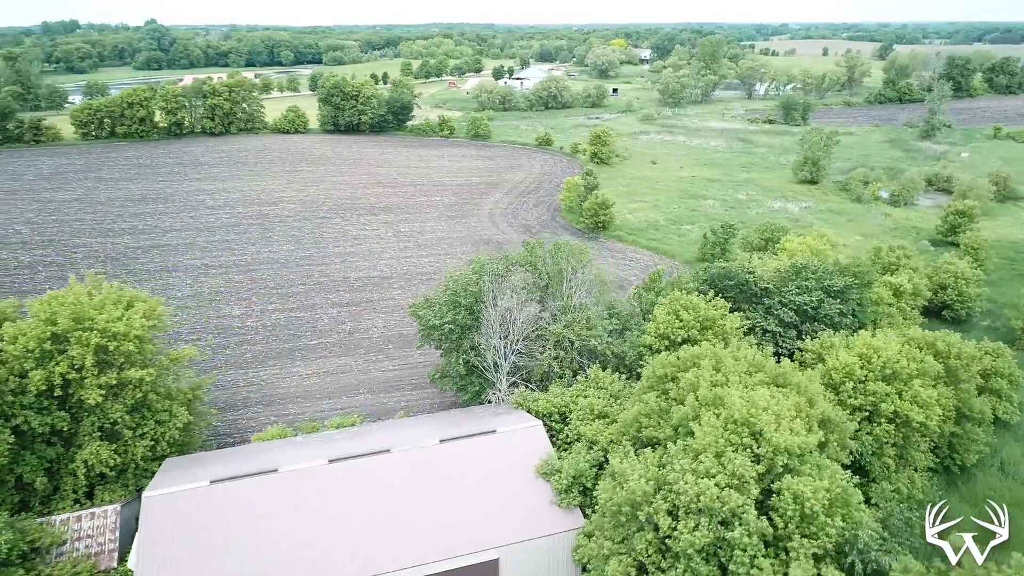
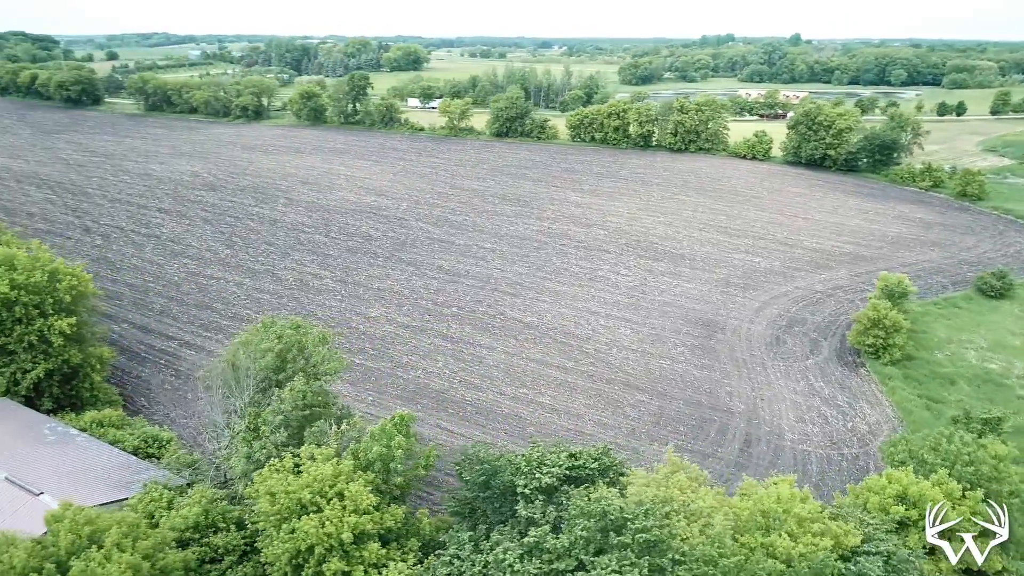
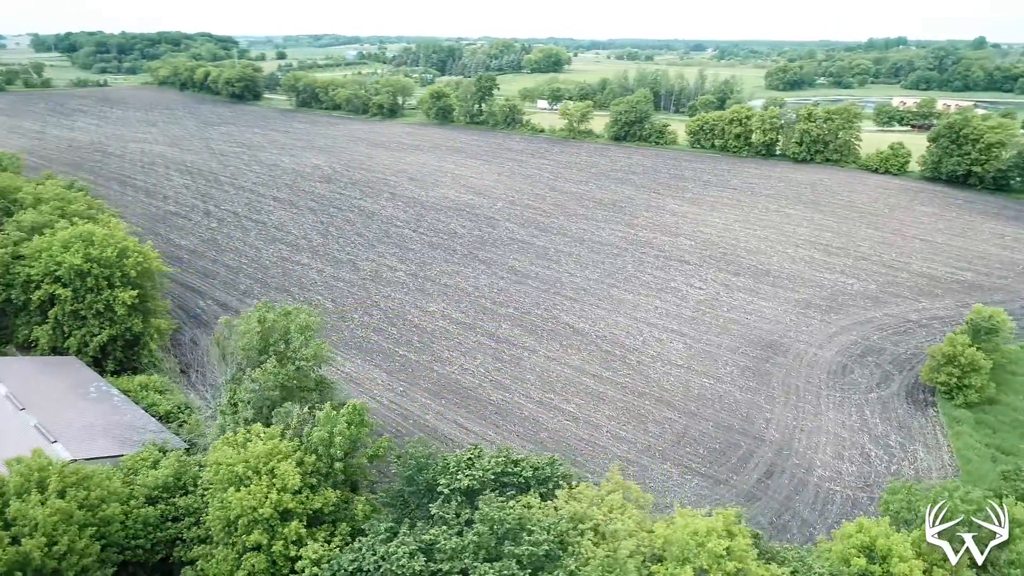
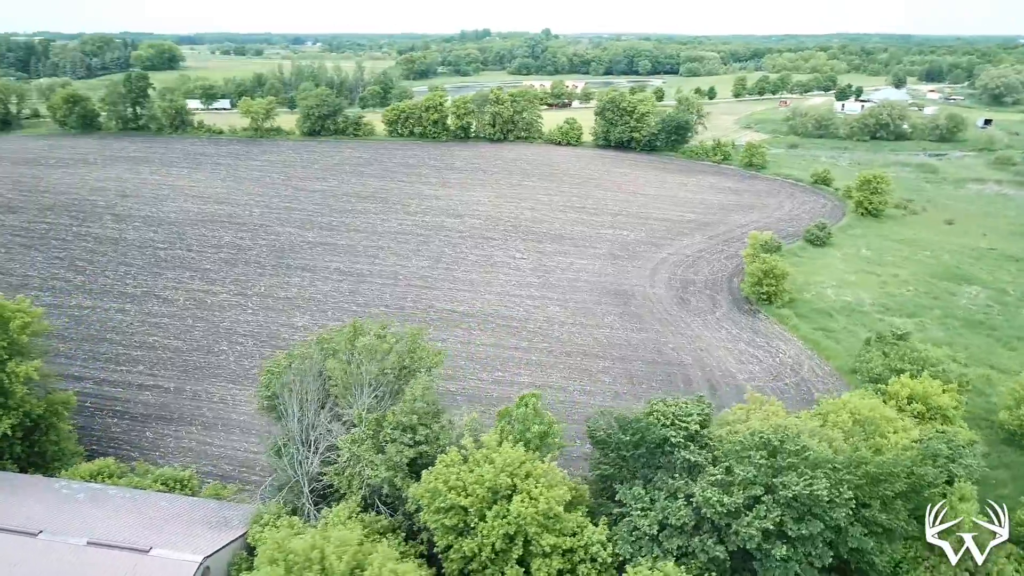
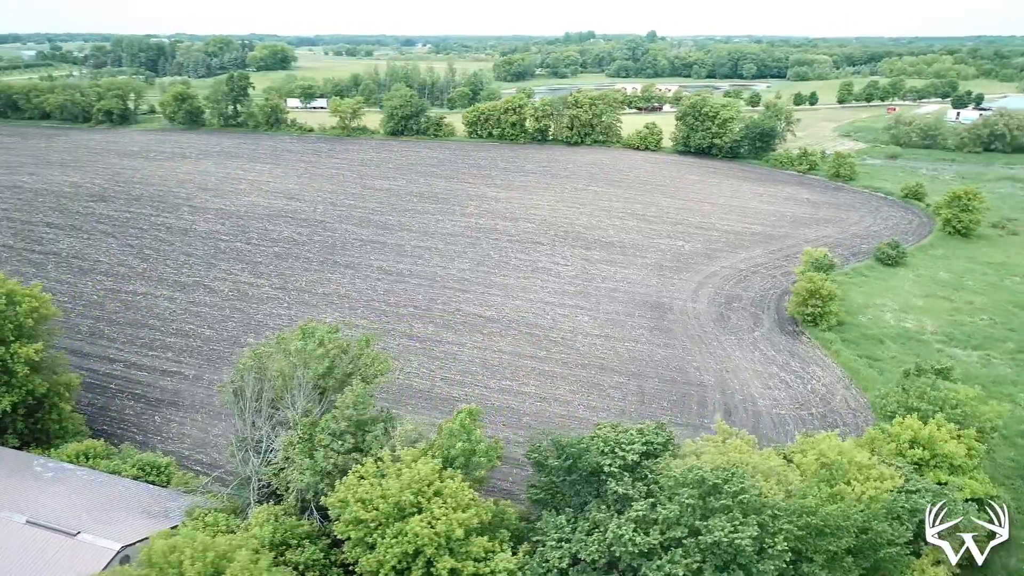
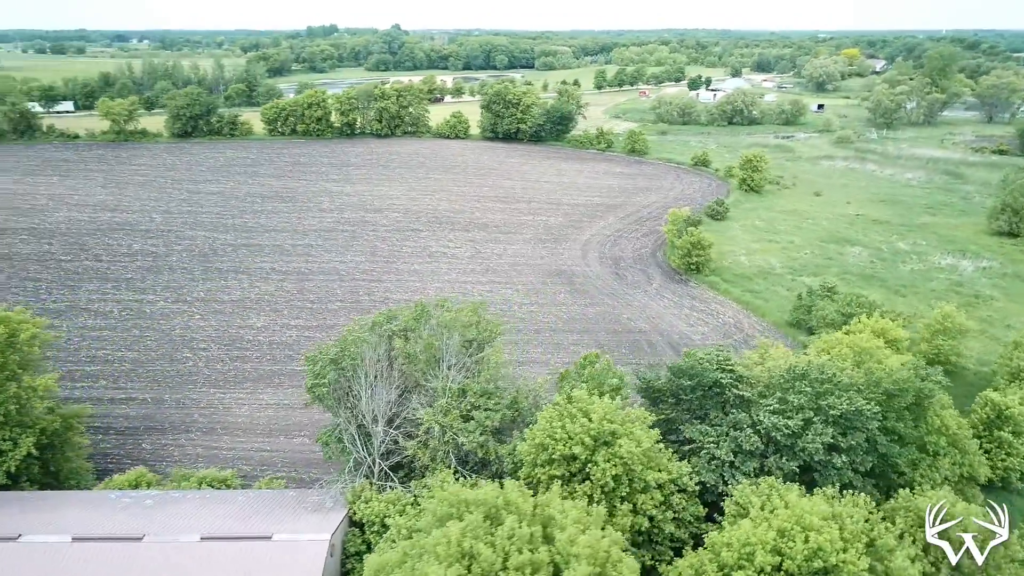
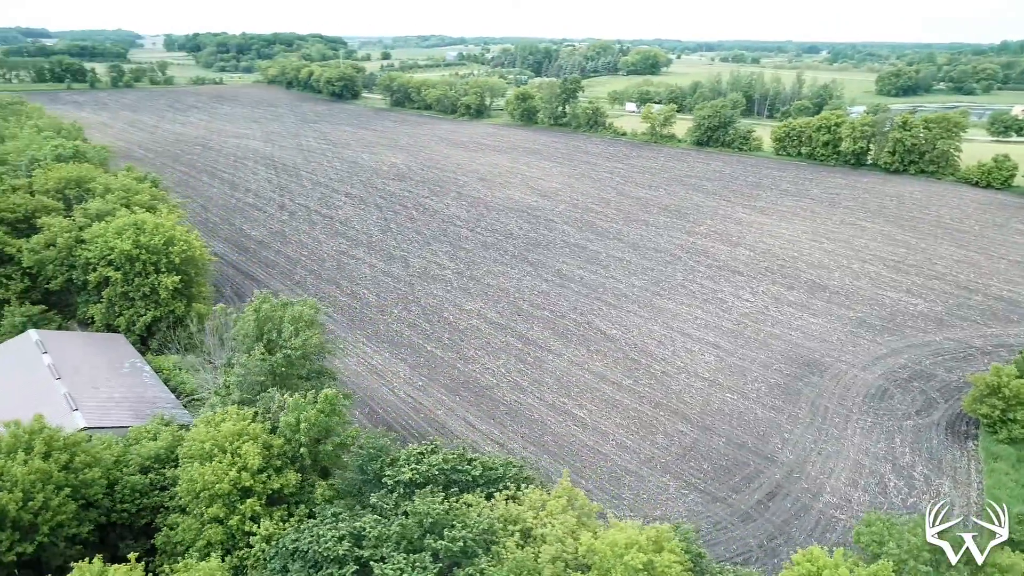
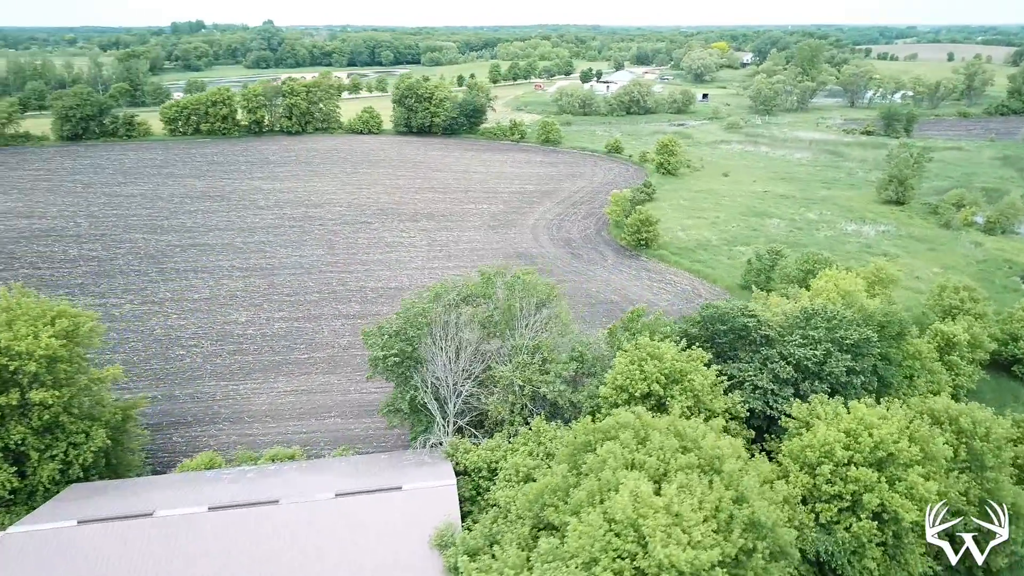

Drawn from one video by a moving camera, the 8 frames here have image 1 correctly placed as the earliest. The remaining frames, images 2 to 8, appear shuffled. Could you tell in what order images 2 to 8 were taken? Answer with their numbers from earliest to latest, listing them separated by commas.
8, 6, 4, 5, 2, 3, 7
